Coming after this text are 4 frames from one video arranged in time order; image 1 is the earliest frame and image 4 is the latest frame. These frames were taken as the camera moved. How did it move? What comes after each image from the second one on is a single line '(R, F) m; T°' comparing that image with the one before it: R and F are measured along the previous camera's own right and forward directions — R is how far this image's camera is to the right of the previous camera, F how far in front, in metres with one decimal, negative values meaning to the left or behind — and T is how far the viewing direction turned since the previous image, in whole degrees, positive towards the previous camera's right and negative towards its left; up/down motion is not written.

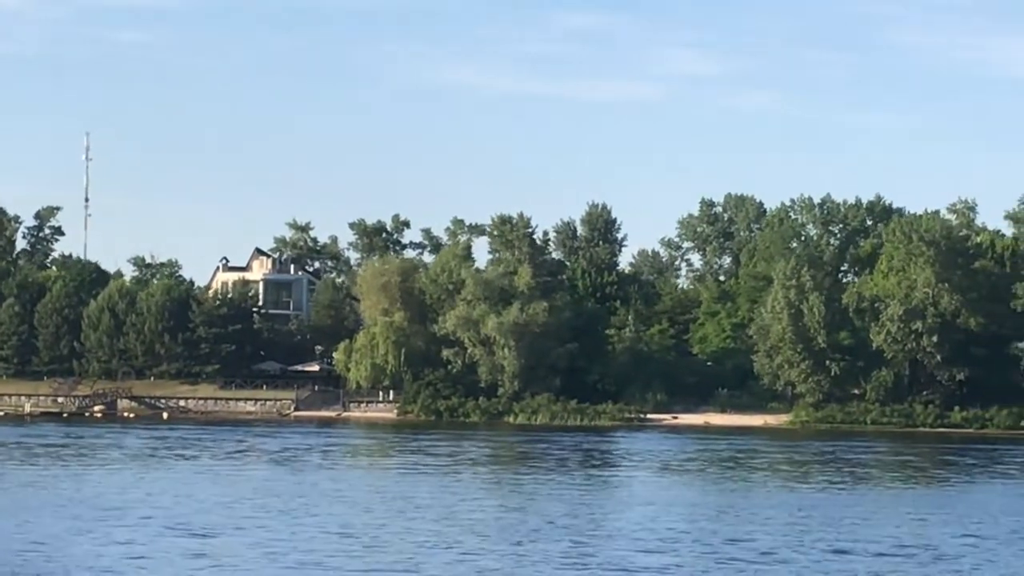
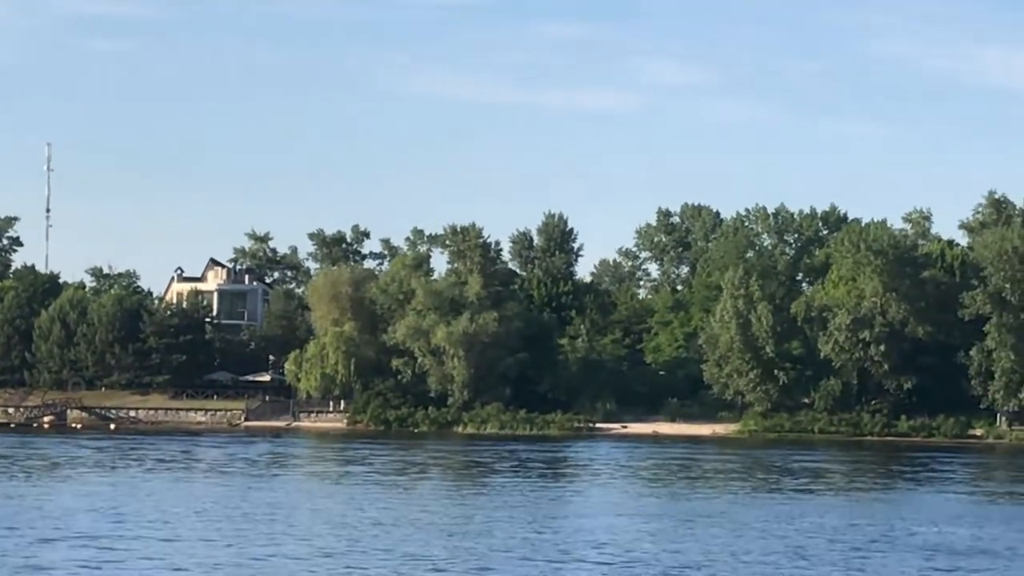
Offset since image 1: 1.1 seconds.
(+1.4, -0.2) m; 0°
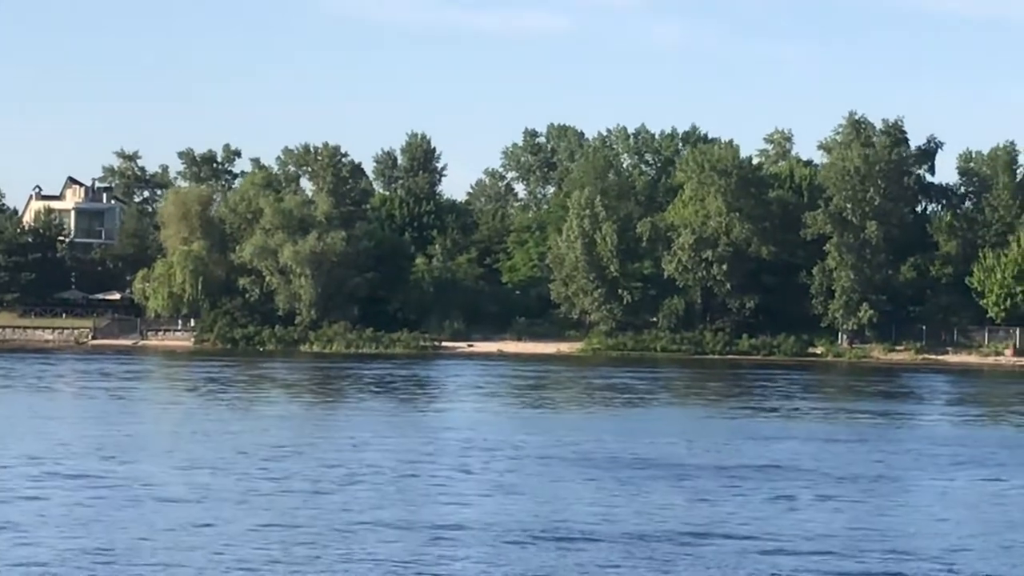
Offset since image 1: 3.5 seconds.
(+3.2, -0.5) m; +2°
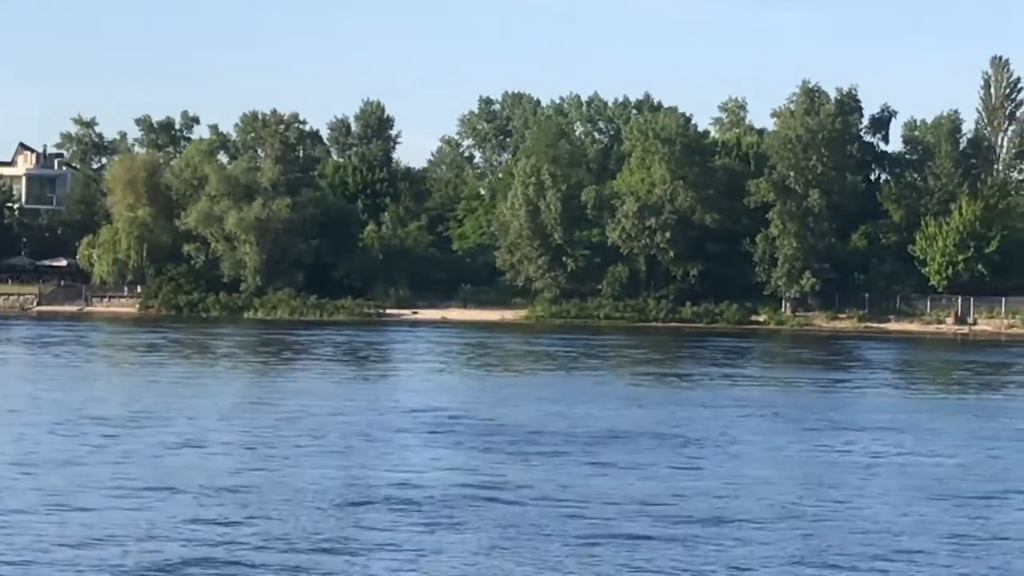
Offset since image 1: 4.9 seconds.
(+1.8, -0.2) m; 0°
